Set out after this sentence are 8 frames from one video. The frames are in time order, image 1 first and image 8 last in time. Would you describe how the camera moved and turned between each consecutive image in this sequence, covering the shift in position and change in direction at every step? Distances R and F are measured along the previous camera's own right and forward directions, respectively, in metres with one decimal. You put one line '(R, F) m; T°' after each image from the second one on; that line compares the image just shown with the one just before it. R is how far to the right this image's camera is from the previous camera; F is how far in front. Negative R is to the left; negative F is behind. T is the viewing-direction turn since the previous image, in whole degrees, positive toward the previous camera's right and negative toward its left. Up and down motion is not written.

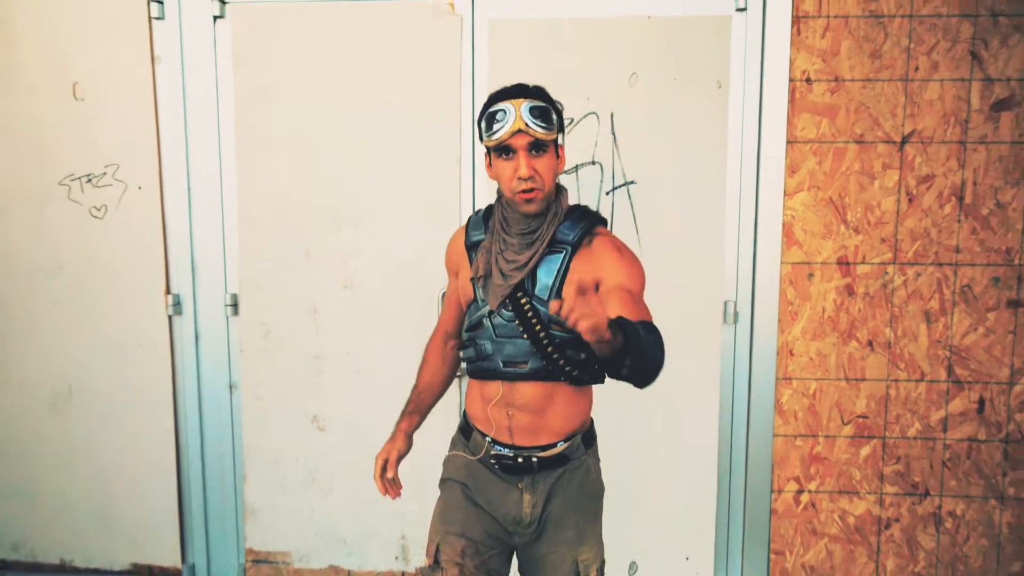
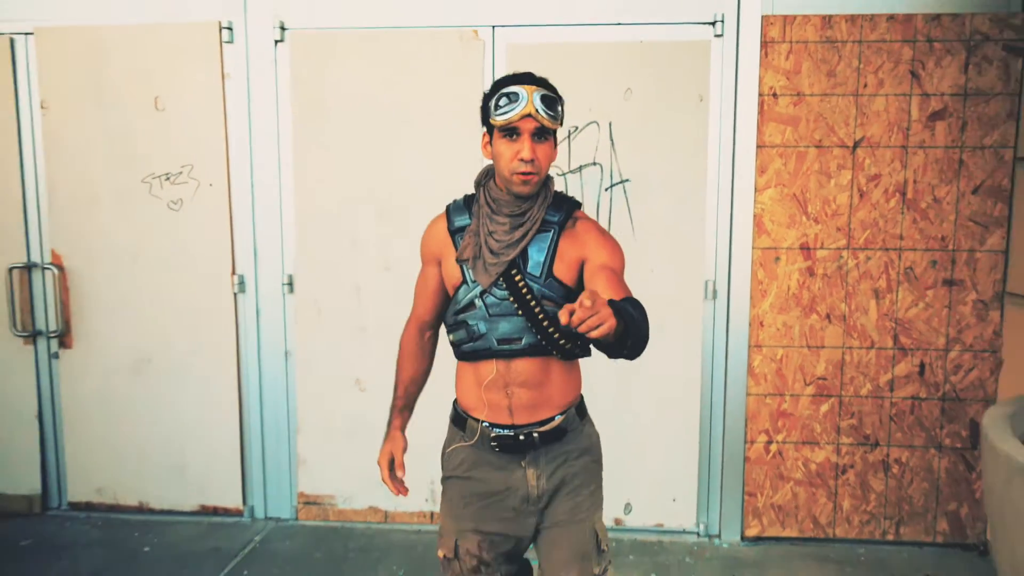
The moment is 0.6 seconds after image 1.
(0.0, -0.6) m; 0°
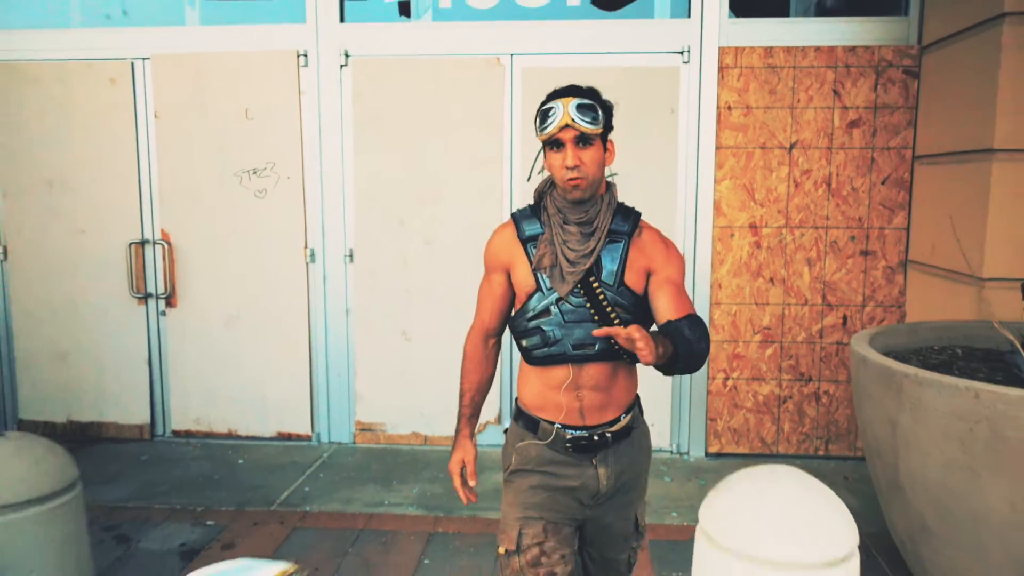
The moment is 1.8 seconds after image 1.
(-0.1, -1.0) m; 0°
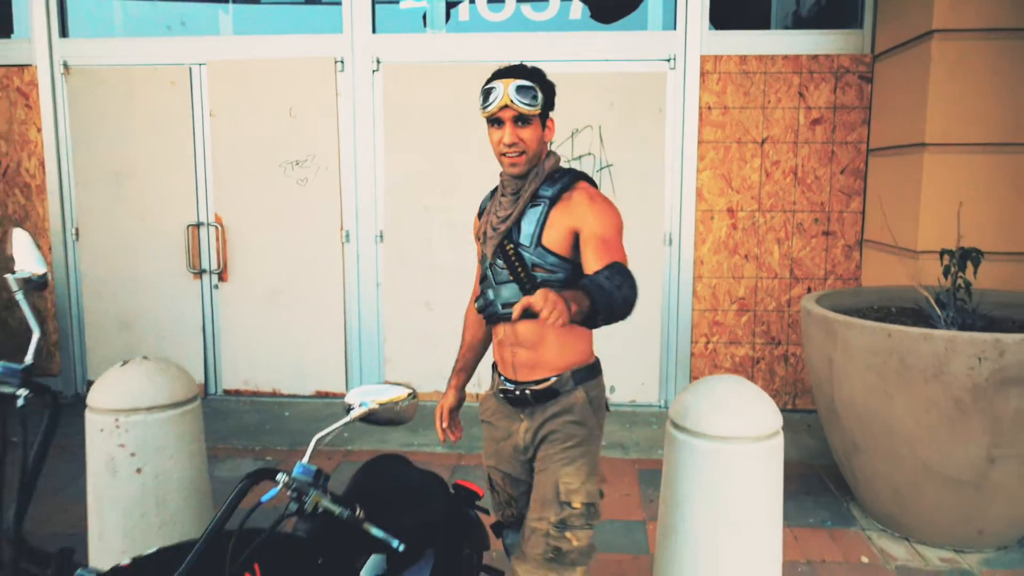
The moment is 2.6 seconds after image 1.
(-0.1, -0.7) m; 0°
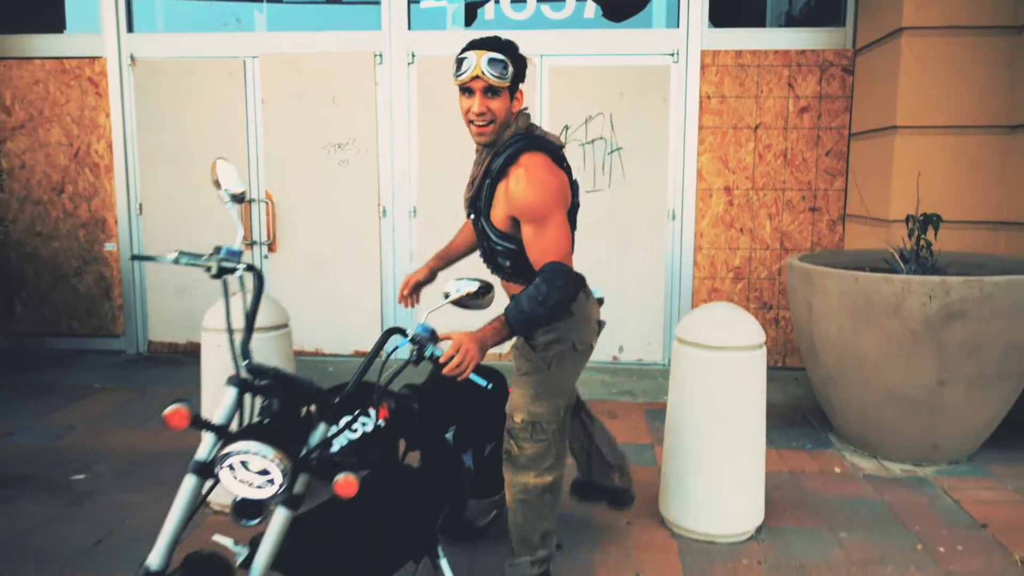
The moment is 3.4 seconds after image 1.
(-0.2, -0.6) m; 0°
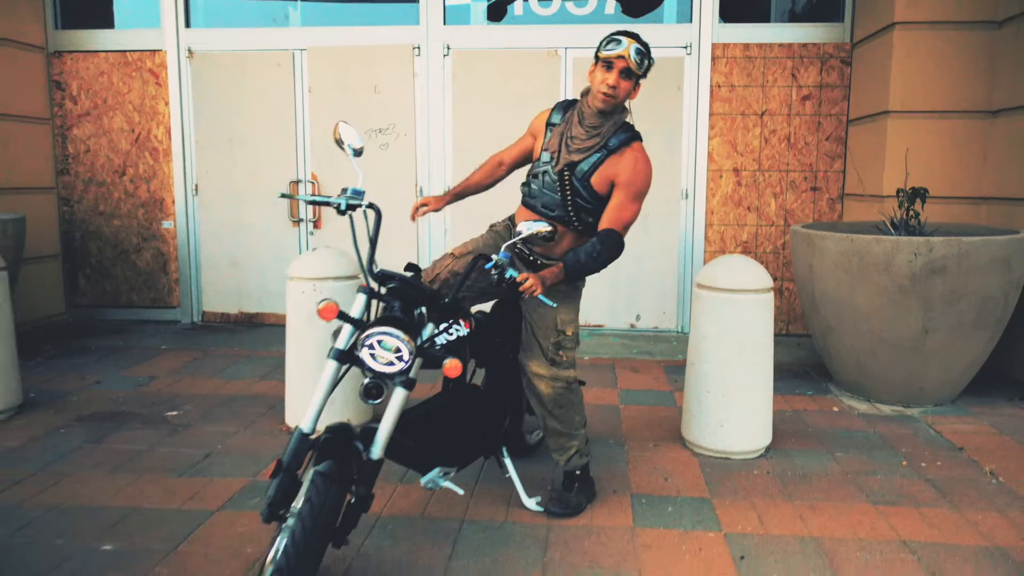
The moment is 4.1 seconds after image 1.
(-0.2, -0.6) m; 0°
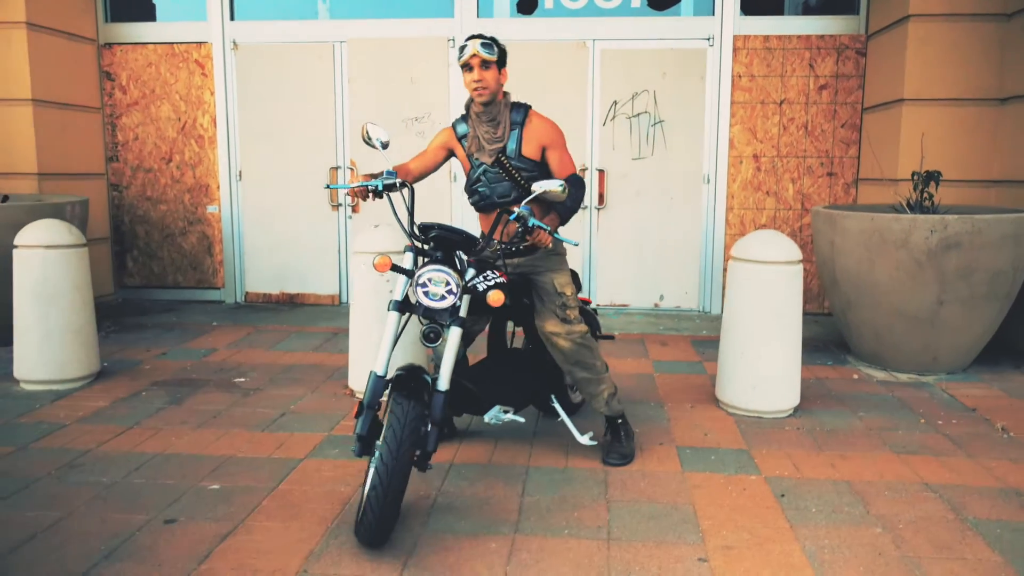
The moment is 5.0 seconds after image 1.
(-0.2, -0.3) m; 0°
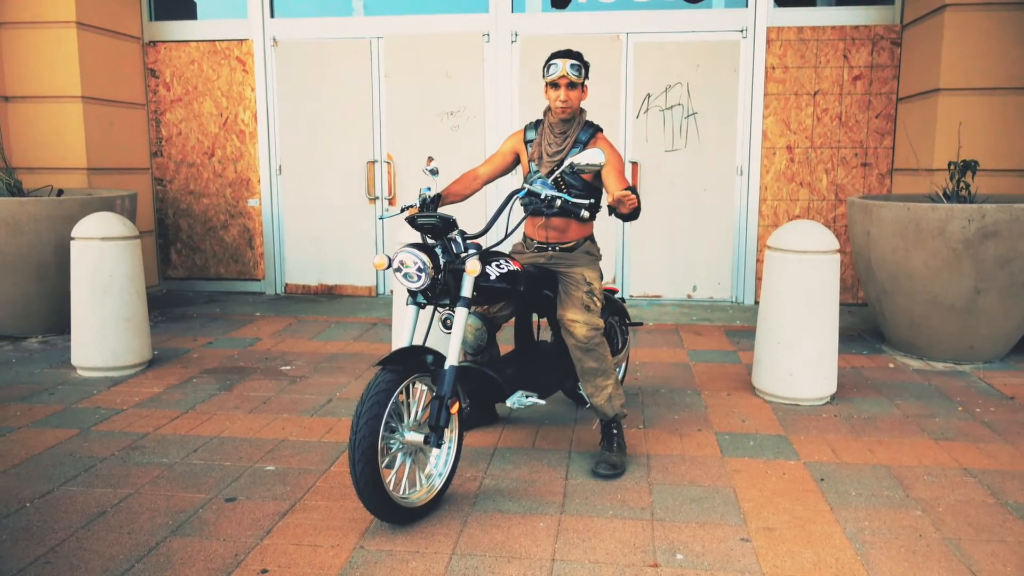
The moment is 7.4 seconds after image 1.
(-0.1, -0.1) m; -2°
